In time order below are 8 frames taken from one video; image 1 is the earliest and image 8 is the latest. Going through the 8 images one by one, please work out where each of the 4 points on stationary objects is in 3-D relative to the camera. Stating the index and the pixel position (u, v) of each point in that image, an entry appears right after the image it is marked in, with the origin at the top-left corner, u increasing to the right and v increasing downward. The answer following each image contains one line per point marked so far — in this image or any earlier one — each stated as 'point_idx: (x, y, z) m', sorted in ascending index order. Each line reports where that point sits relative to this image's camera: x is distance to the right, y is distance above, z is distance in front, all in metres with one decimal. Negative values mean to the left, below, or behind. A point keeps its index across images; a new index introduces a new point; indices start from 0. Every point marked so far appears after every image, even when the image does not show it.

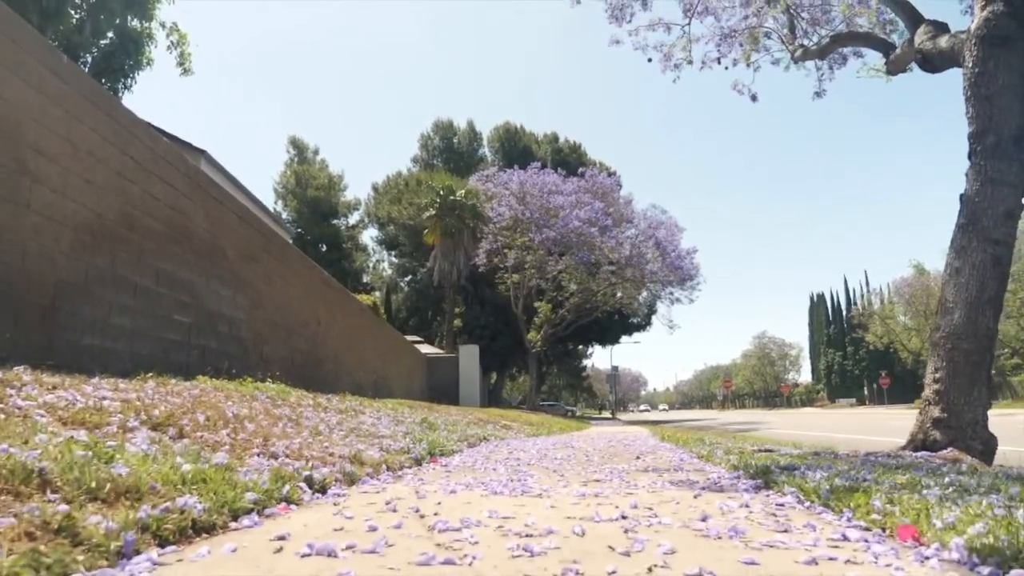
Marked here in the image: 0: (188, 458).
0: (-1.3, -0.7, +3.0) m
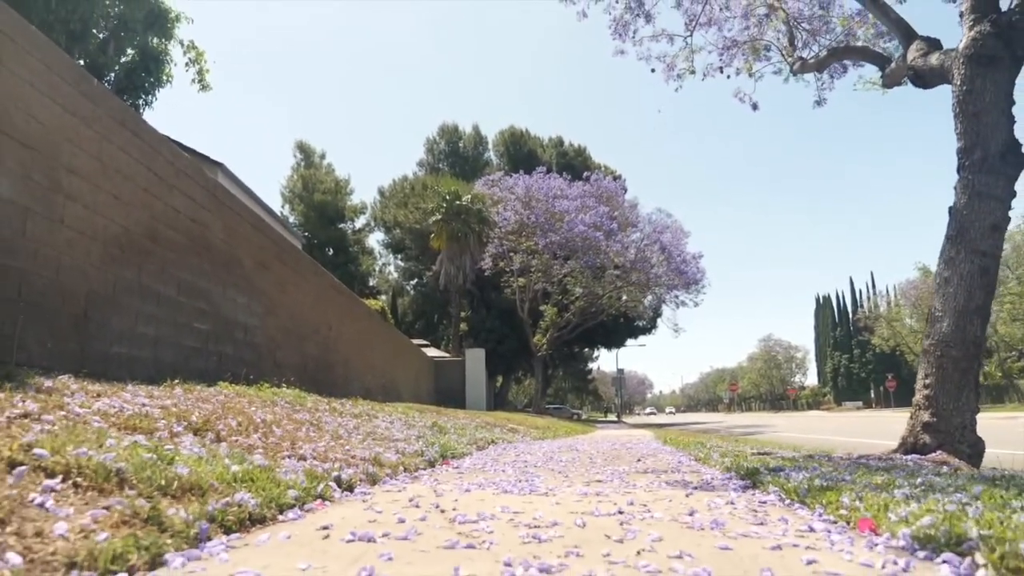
0: (-1.2, -0.7, +3.4) m
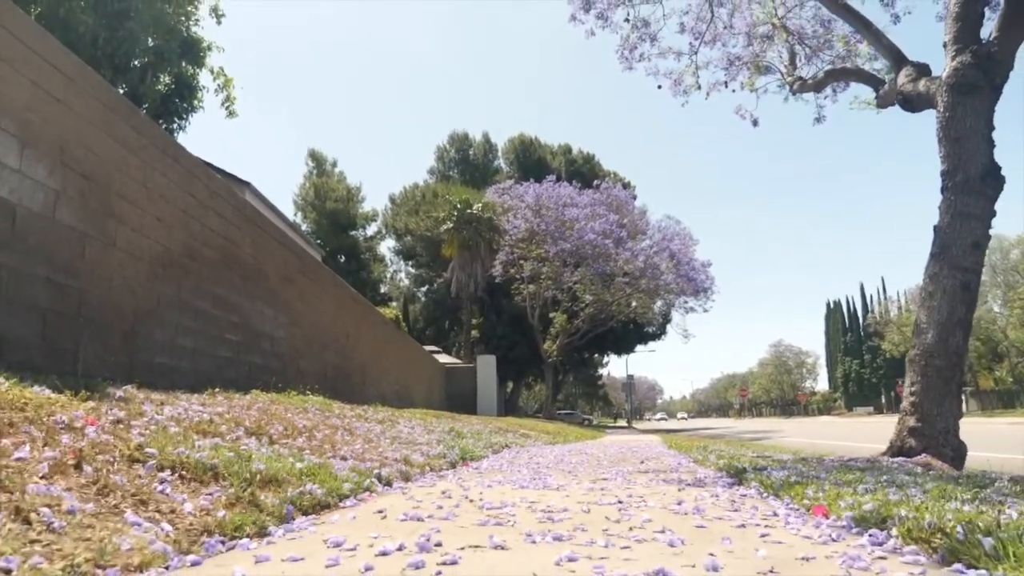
0: (-1.1, -0.9, +4.0) m
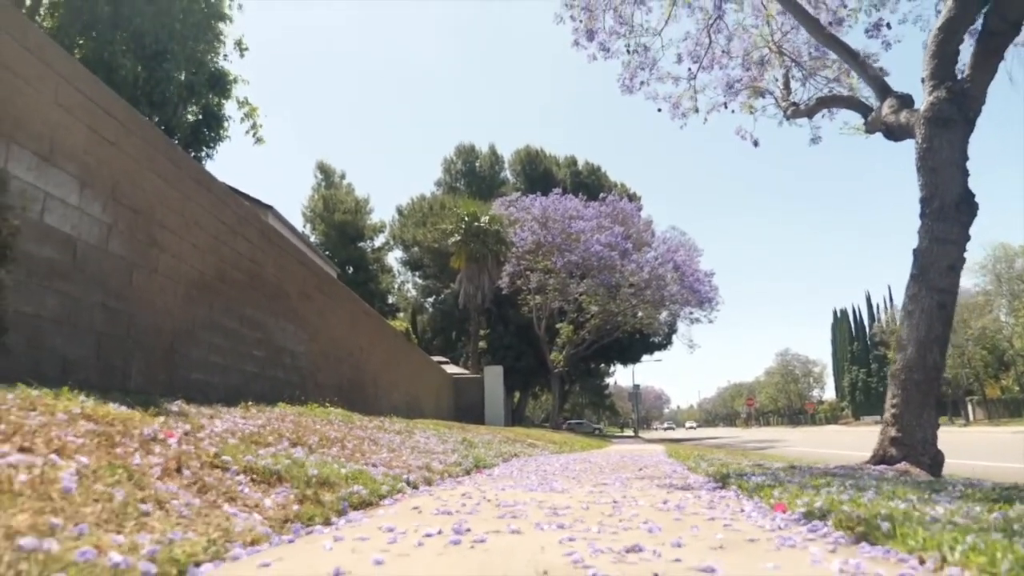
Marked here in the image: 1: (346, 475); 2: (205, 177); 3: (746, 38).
0: (-1.1, -1.1, +4.6) m
1: (-0.9, -1.1, +4.3) m
2: (-3.7, +1.3, +9.2) m
3: (+4.8, +5.1, +15.6) m
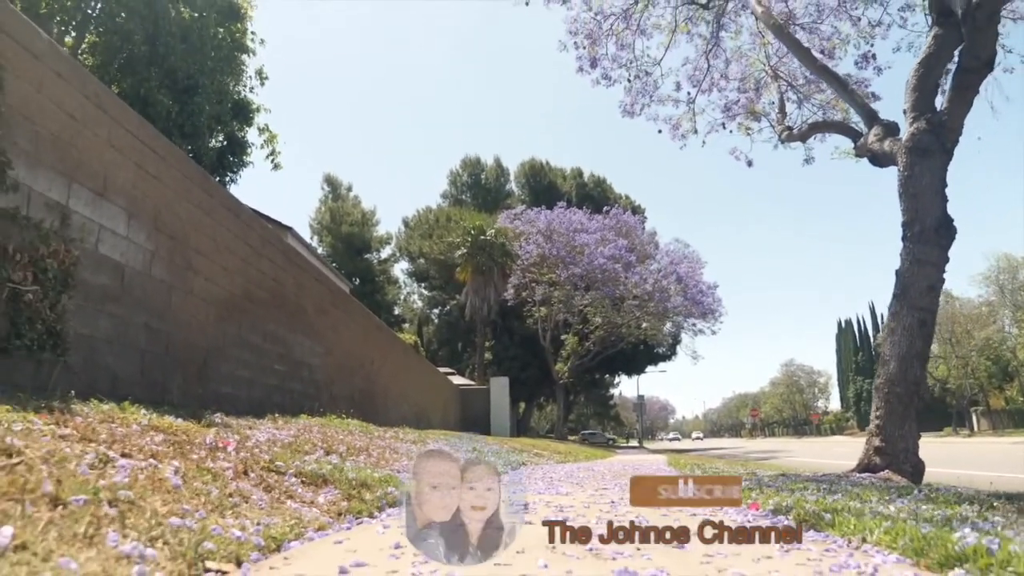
0: (-1.0, -1.2, +5.2) m
1: (-0.9, -1.2, +5.0) m
2: (-3.6, +1.1, +9.9) m
3: (+4.9, +4.8, +16.3) m
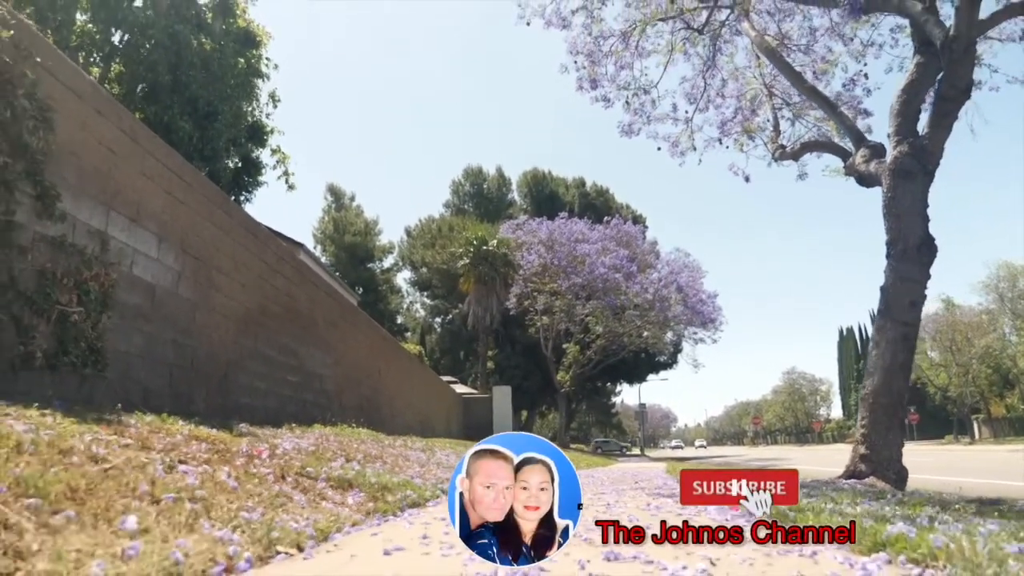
0: (-1.0, -1.4, +5.7) m
1: (-0.8, -1.4, +5.5) m
2: (-3.6, +0.9, +10.4) m
3: (+5.0, +4.6, +16.8) m
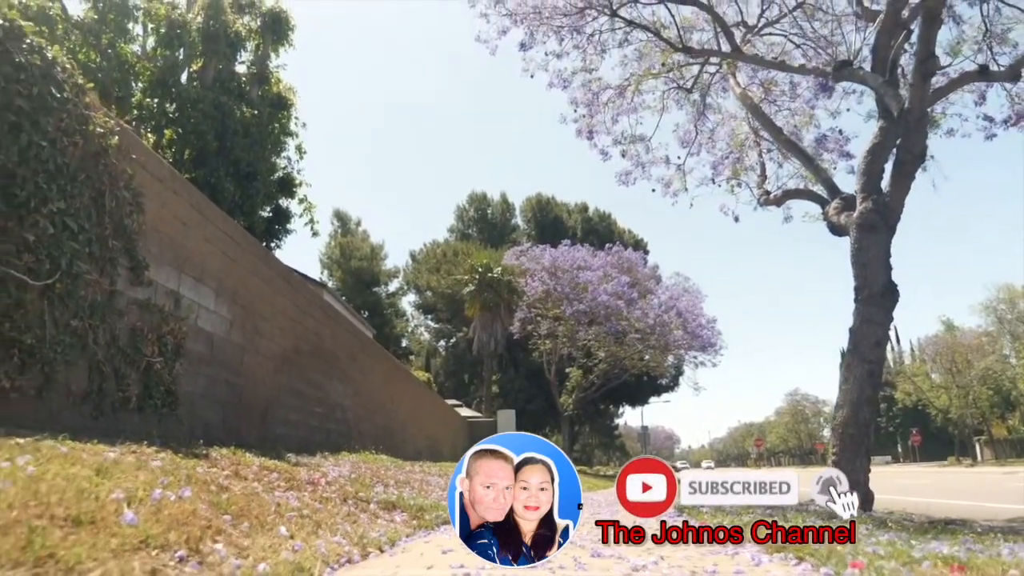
0: (-0.9, -1.9, +6.9) m
1: (-0.7, -1.9, +6.6) m
2: (-3.4, +0.3, +11.6) m
3: (+5.1, +3.8, +18.1) m
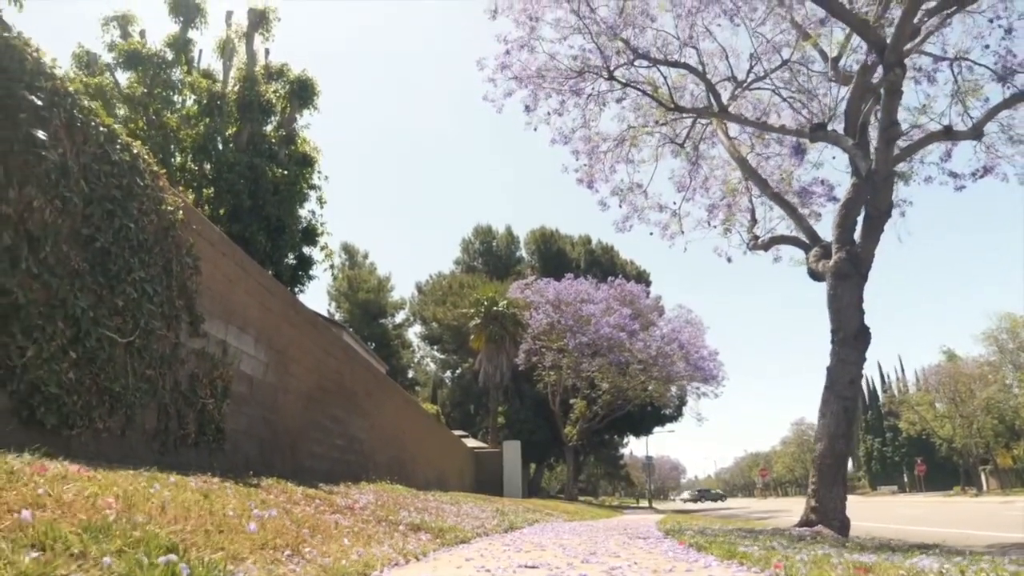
0: (-0.8, -2.4, +7.9) m
1: (-0.7, -2.4, +7.7) m
2: (-3.3, -0.5, +12.8) m
3: (+5.2, +2.8, +19.3) m
